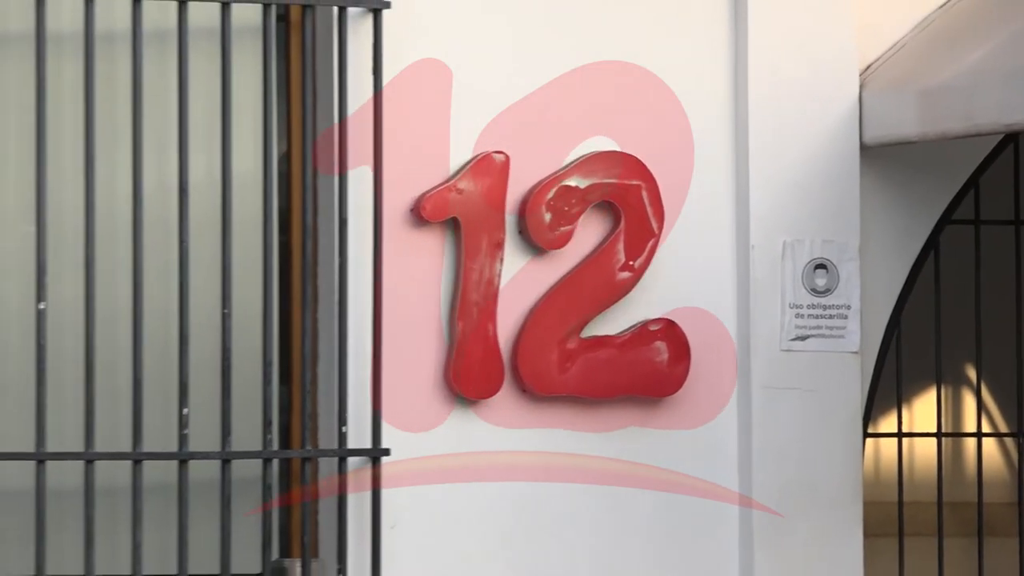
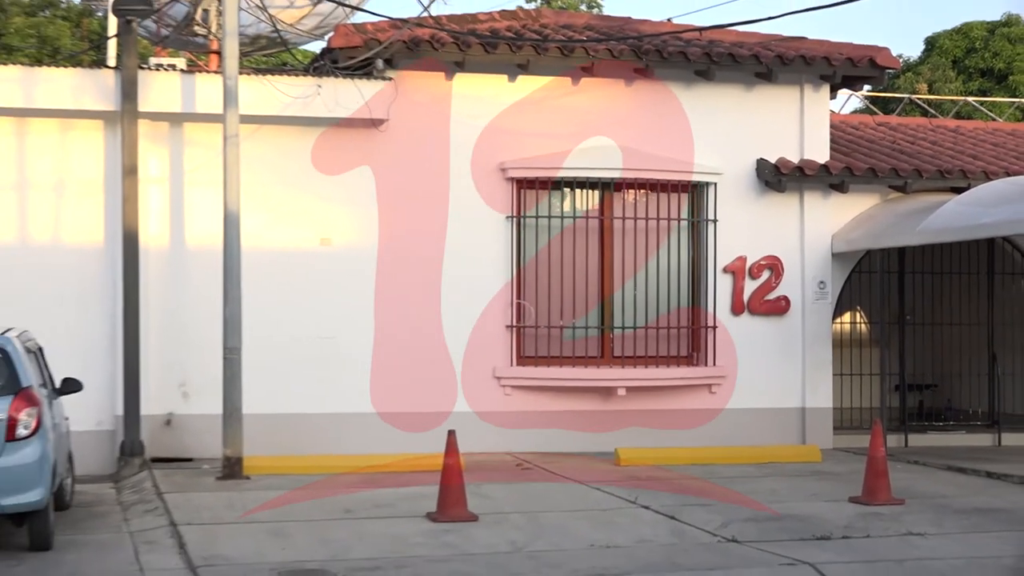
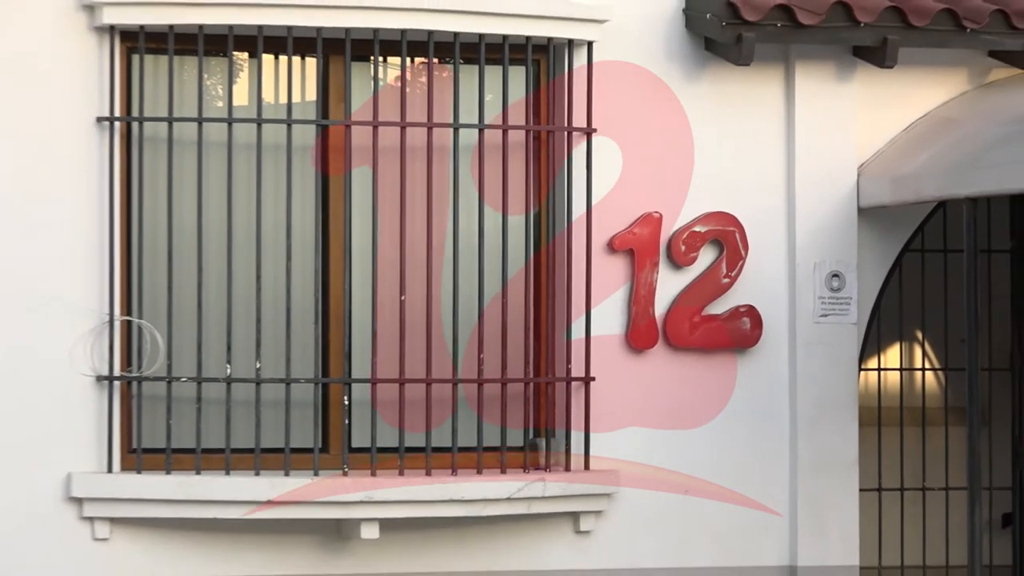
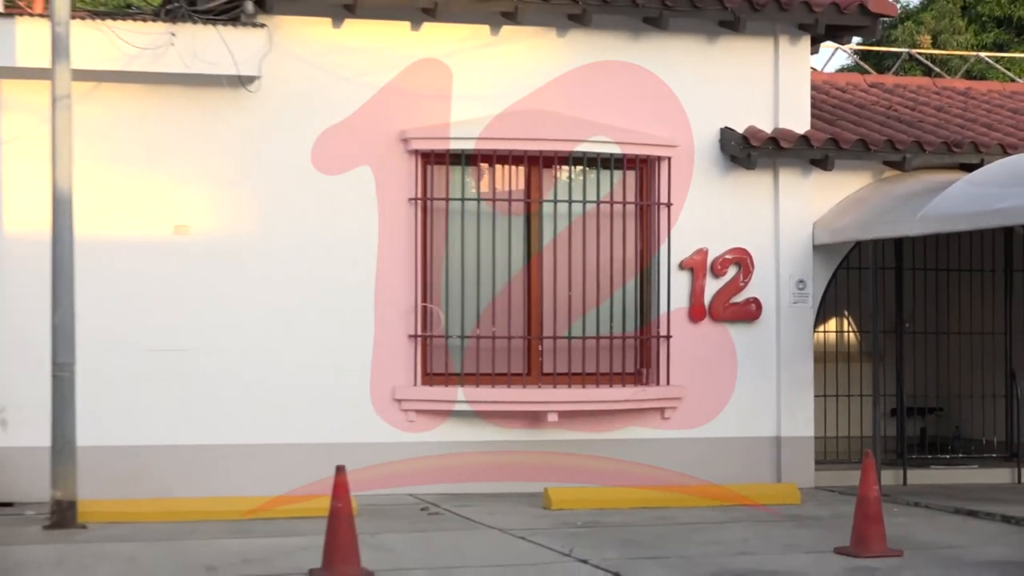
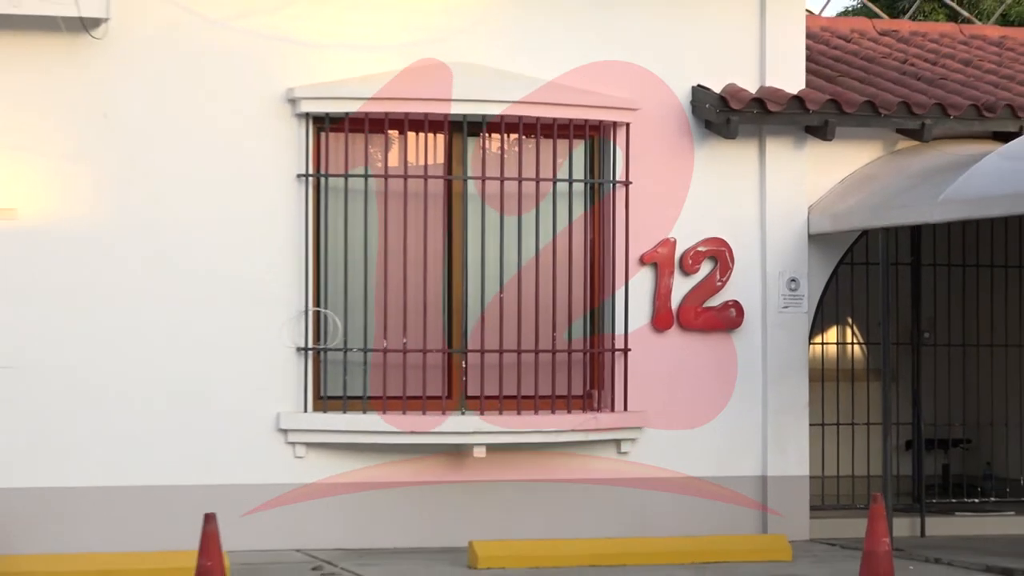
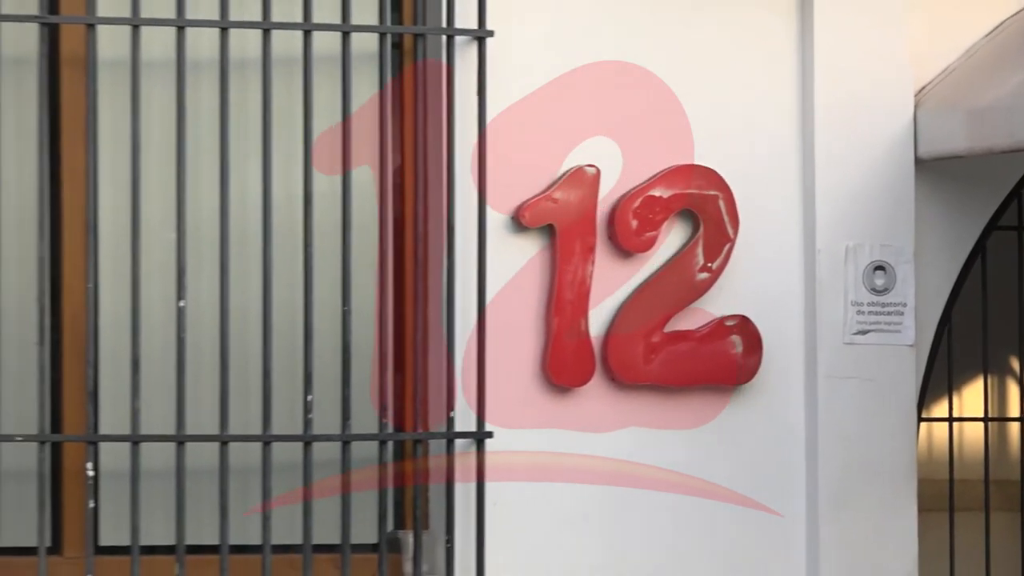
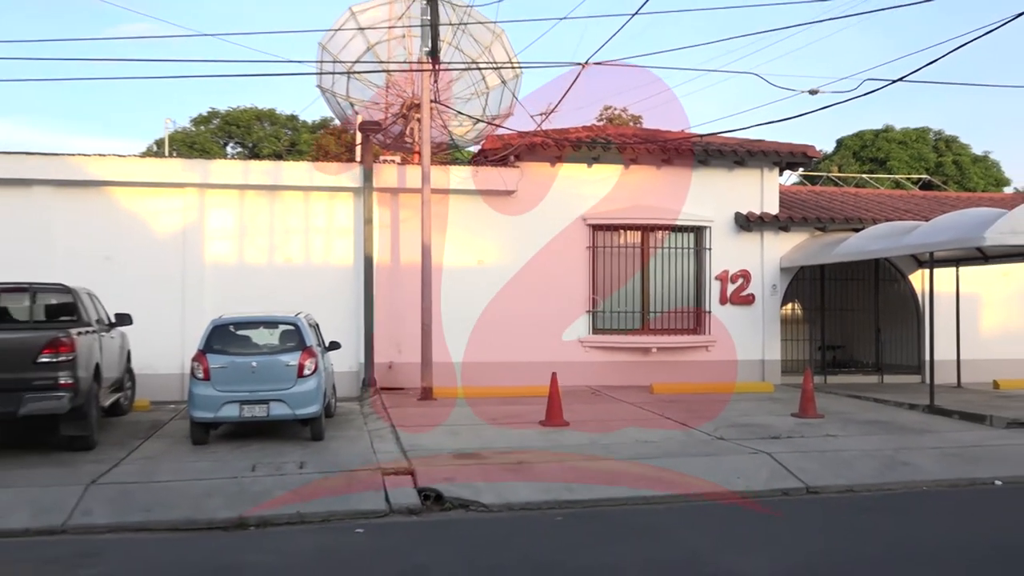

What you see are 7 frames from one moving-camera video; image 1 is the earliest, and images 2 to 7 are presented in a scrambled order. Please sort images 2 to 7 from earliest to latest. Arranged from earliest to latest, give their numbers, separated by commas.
6, 3, 5, 4, 2, 7
